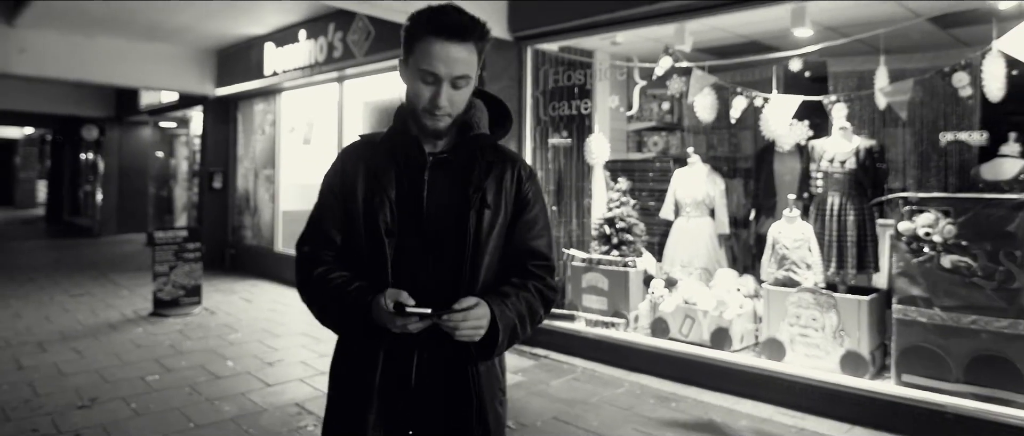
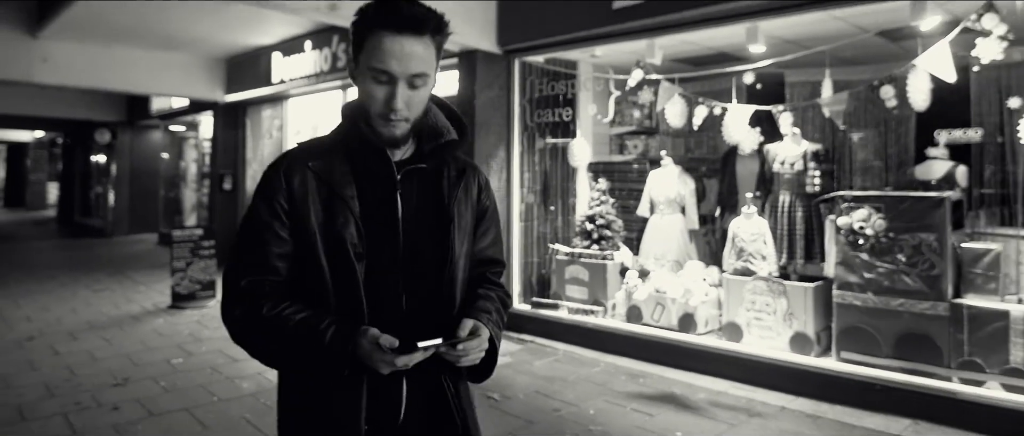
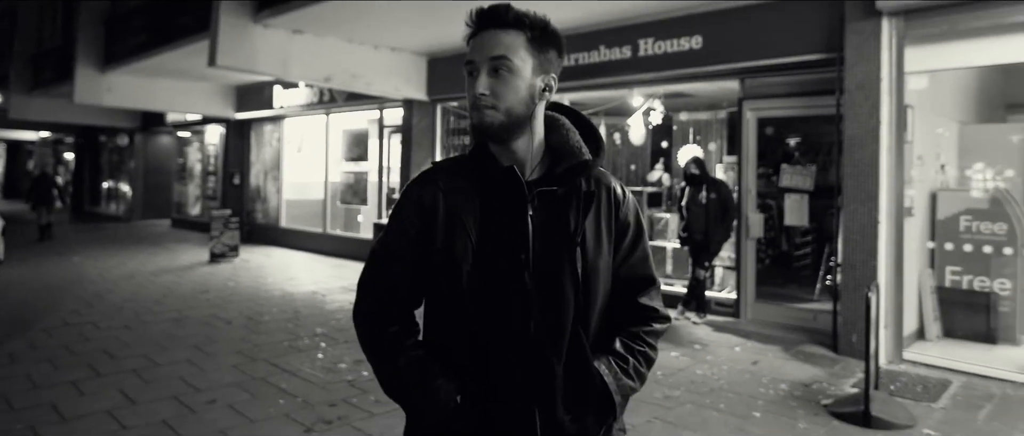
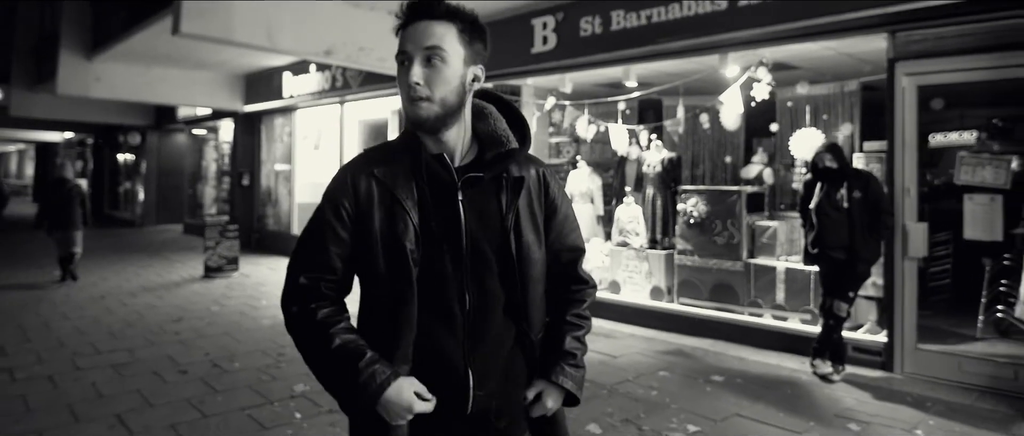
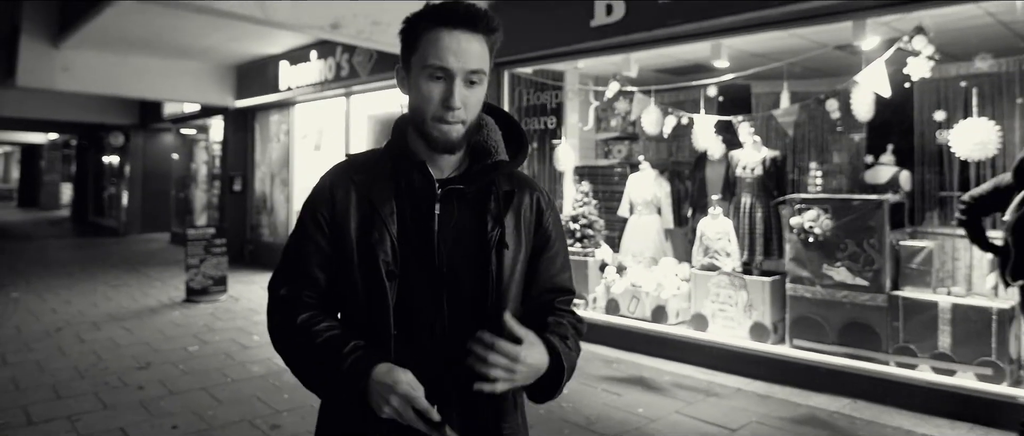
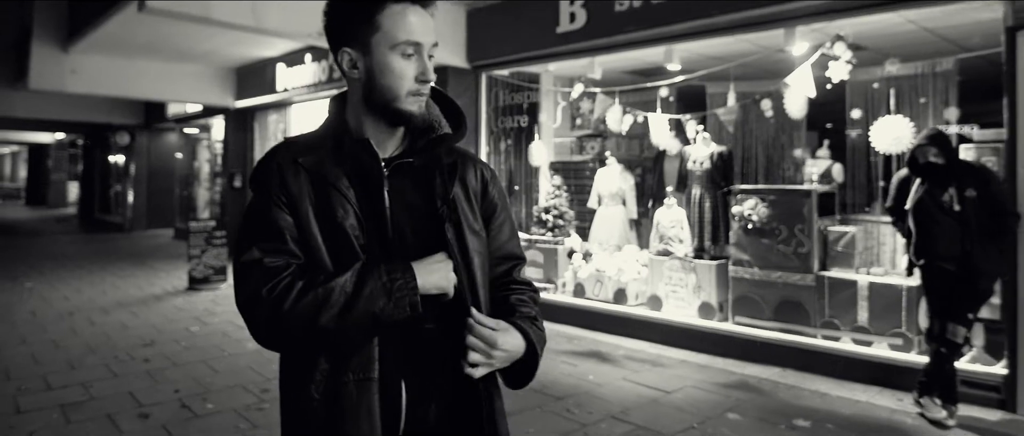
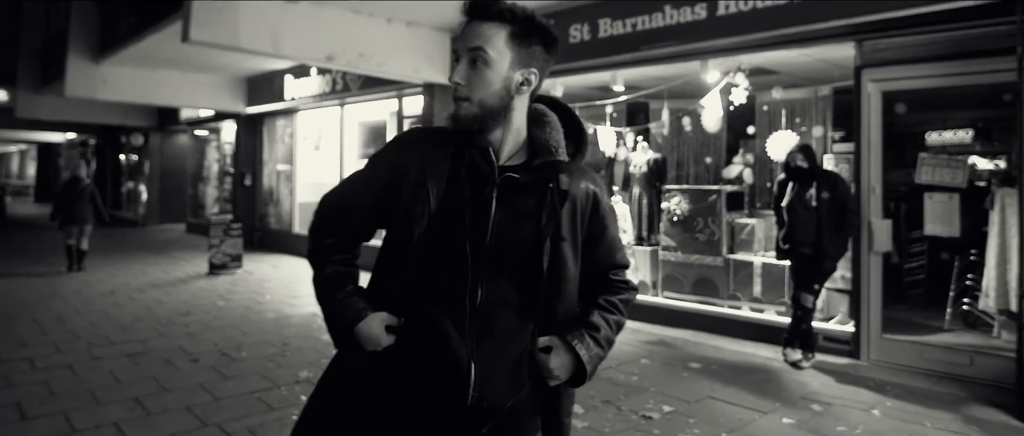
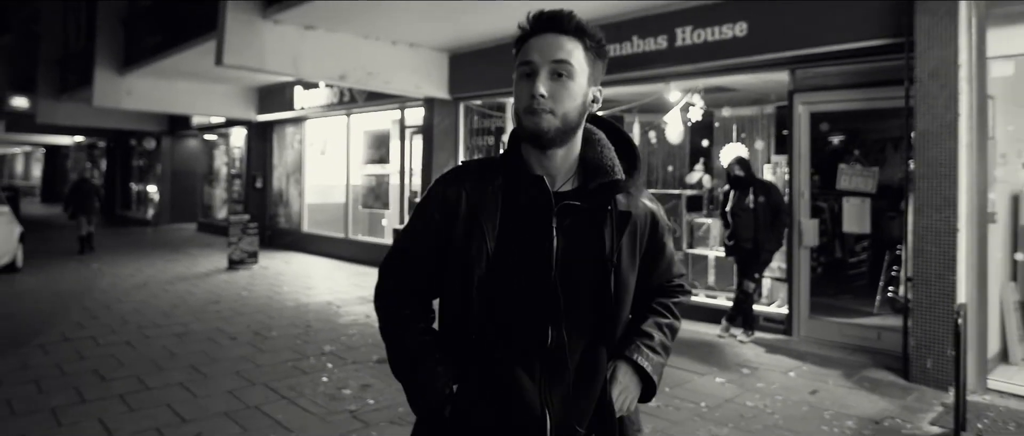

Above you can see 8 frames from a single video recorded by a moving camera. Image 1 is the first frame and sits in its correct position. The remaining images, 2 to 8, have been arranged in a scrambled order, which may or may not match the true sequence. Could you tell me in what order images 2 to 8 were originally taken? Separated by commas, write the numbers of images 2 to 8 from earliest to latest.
2, 5, 6, 4, 7, 8, 3
